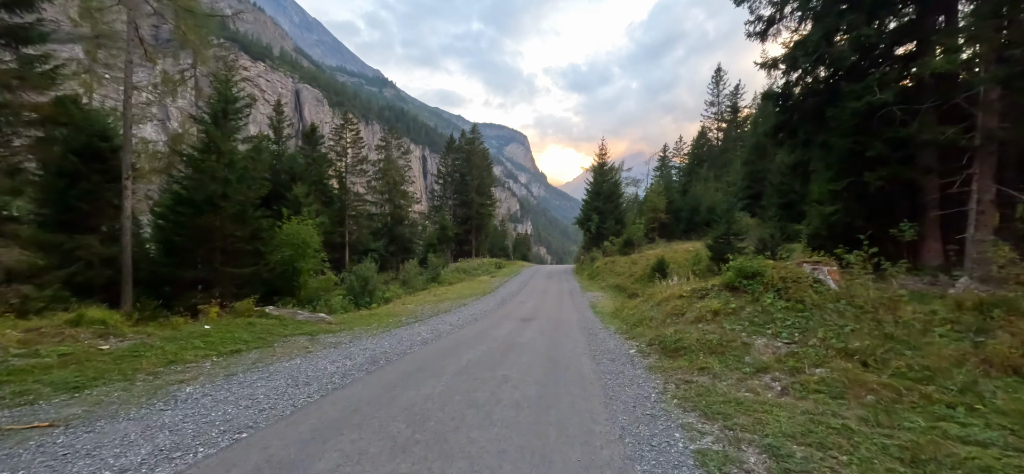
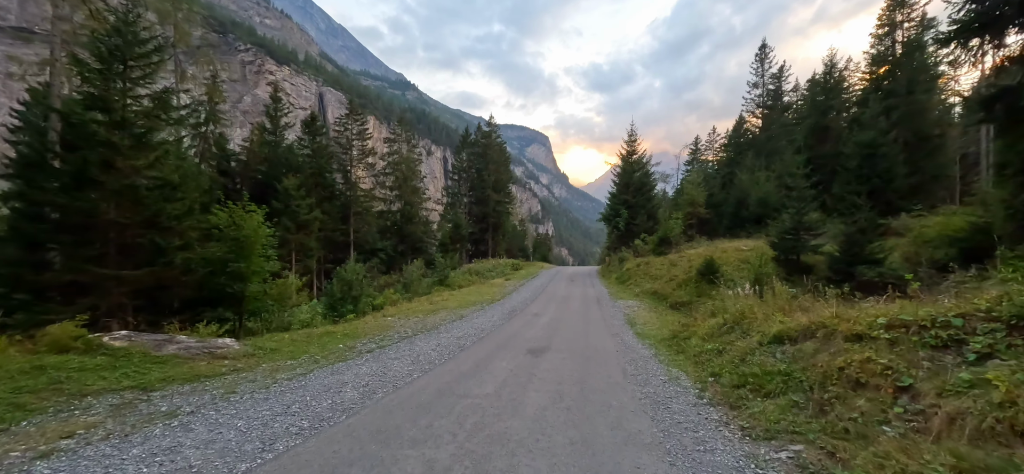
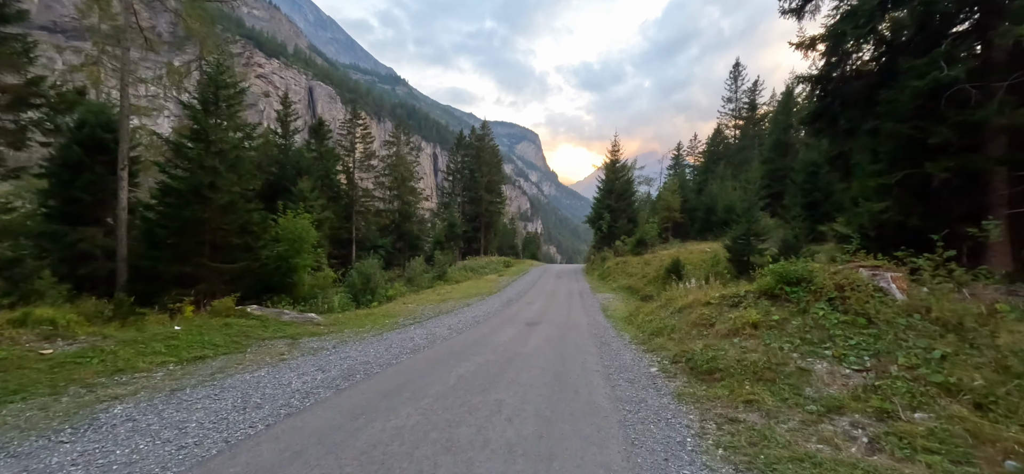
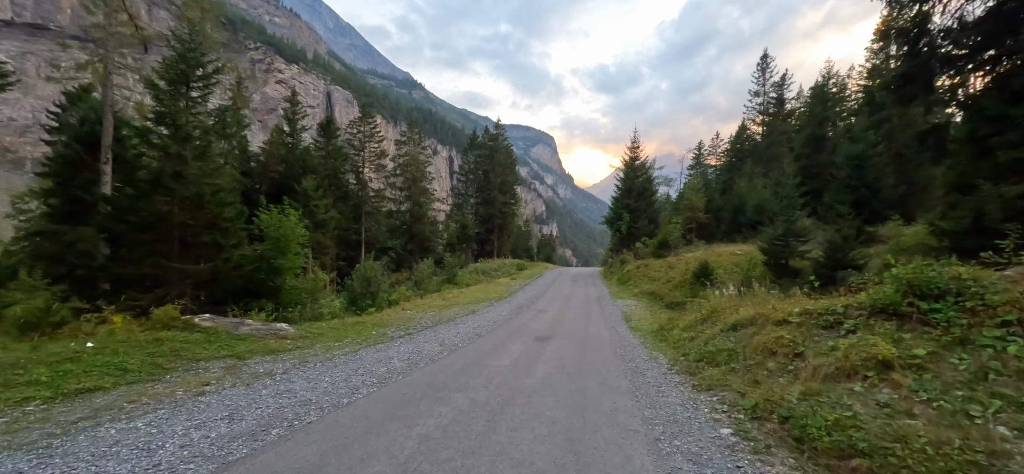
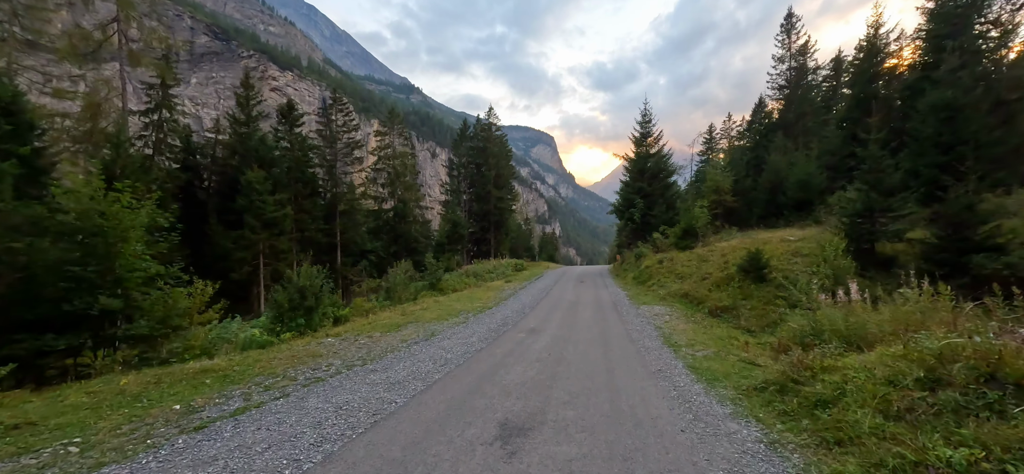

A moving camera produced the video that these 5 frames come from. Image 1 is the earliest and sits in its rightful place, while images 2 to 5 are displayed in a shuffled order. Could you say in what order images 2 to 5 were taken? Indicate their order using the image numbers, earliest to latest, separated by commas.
3, 4, 2, 5
